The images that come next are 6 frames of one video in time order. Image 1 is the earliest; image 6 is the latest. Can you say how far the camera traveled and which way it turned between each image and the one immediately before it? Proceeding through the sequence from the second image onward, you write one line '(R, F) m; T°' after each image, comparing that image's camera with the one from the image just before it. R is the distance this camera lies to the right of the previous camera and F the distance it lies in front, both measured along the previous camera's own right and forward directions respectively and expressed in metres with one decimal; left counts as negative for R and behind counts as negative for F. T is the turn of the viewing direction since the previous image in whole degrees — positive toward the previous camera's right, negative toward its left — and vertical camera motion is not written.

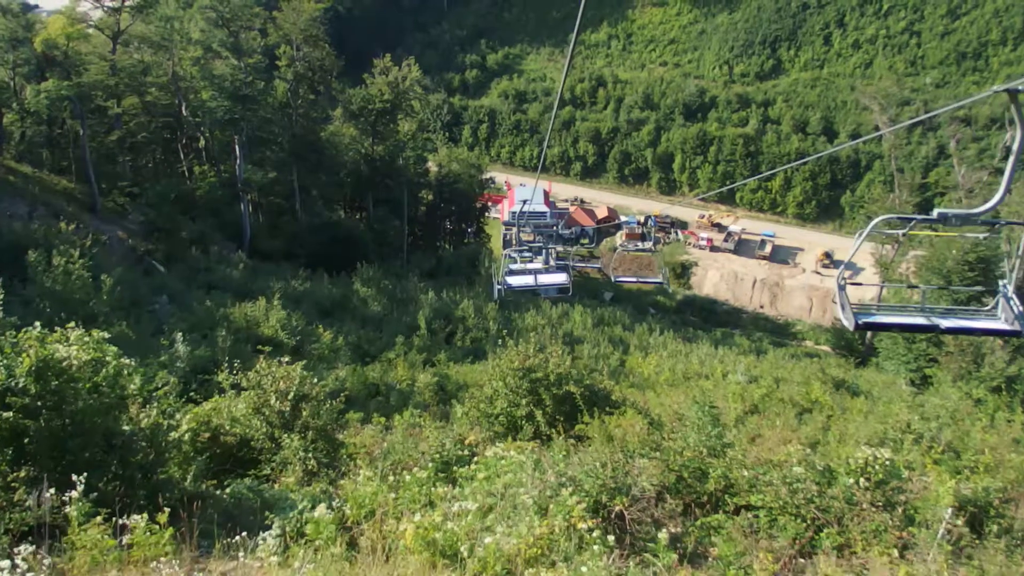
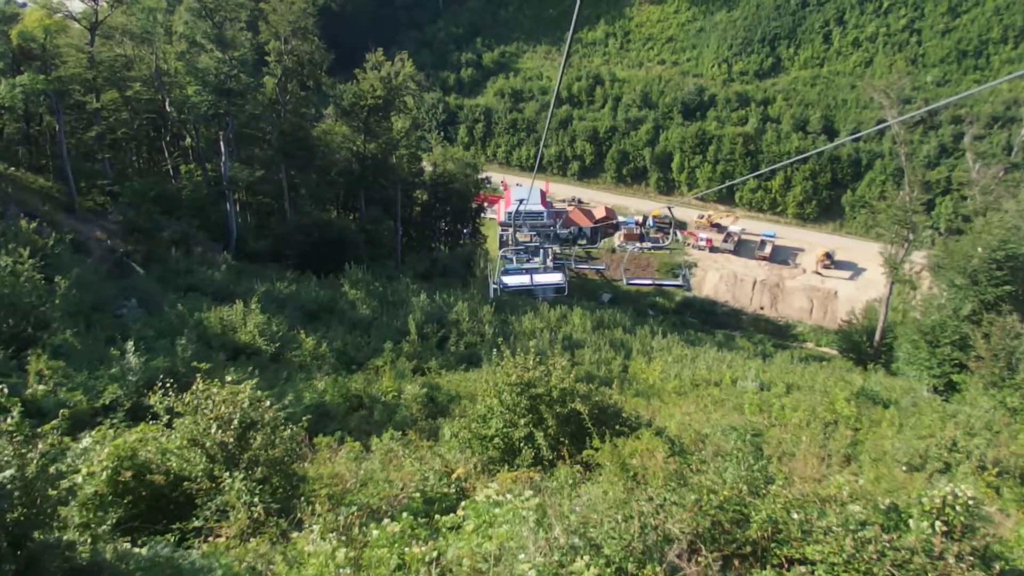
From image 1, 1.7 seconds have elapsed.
(0.0, +0.6) m; 0°
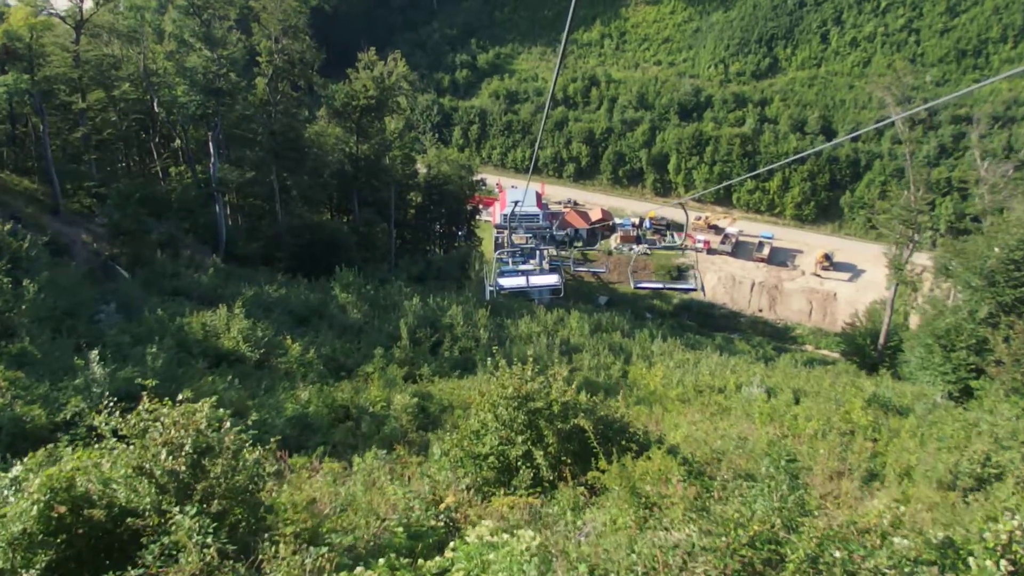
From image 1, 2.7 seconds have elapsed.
(0.0, +0.4) m; 0°
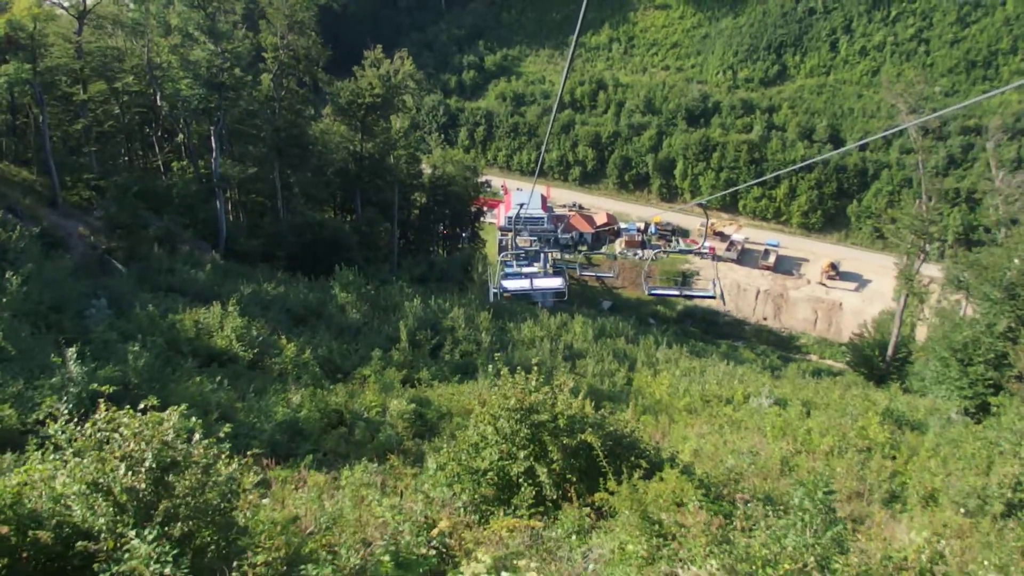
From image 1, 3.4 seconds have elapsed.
(0.0, +0.3) m; 0°
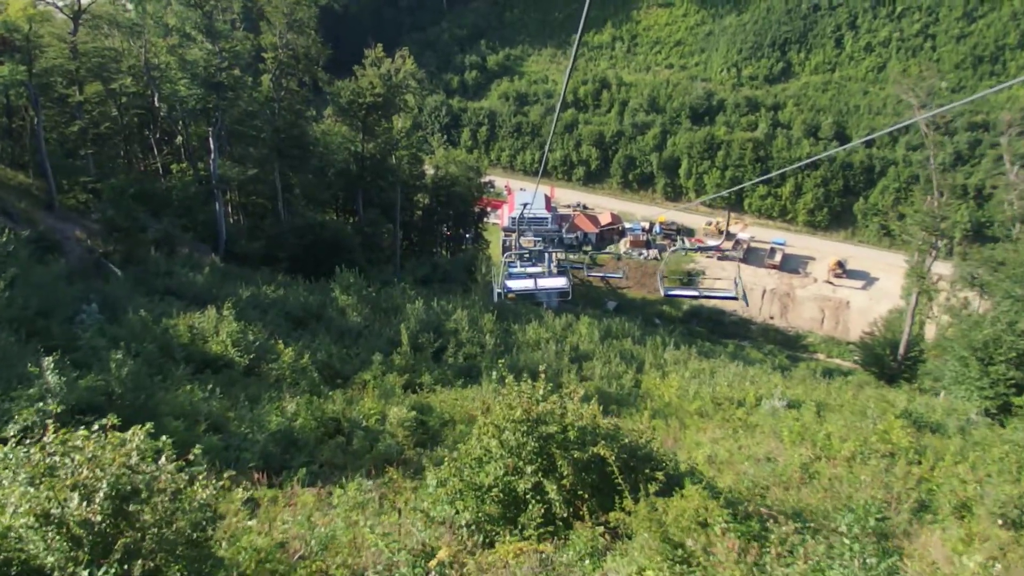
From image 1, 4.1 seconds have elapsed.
(0.0, +0.3) m; 0°
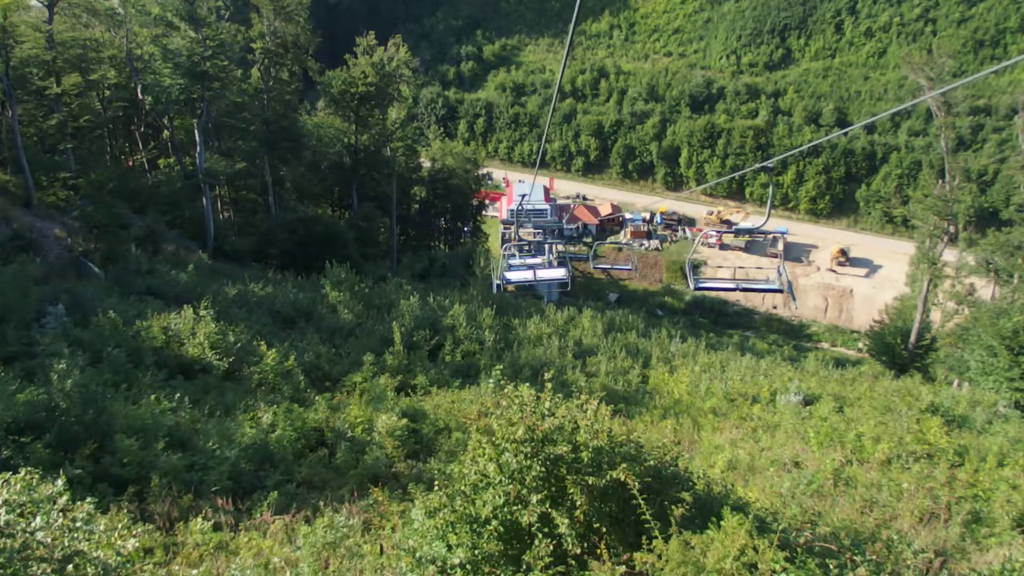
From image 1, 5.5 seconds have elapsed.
(0.0, +0.5) m; 0°
